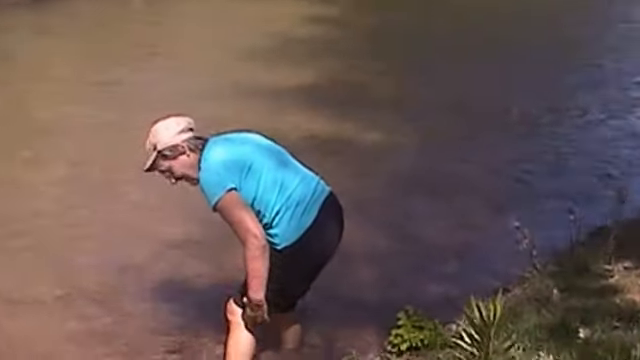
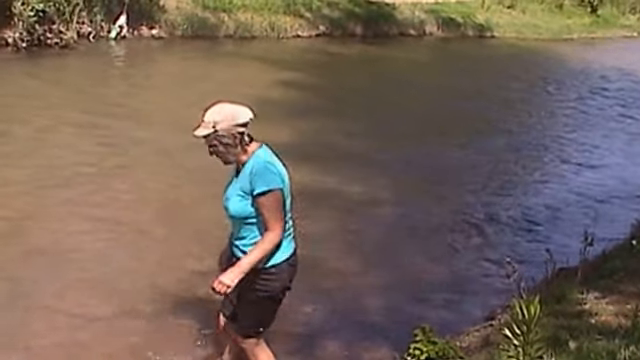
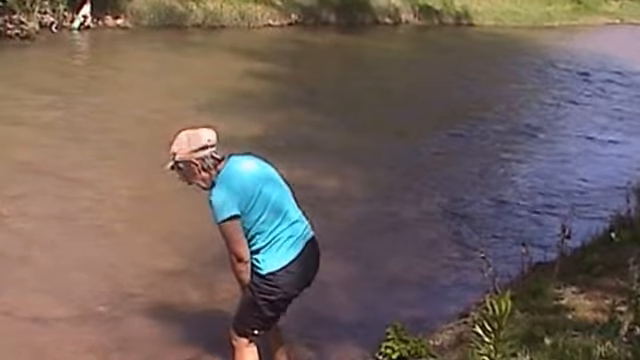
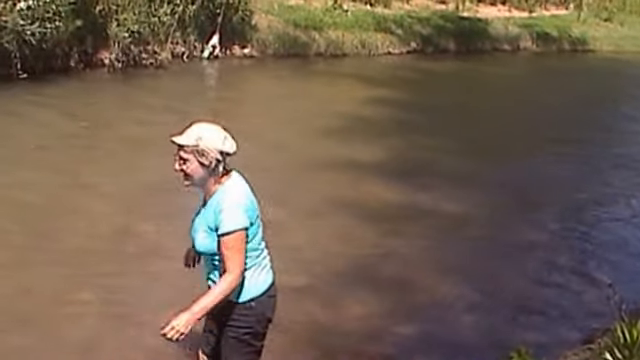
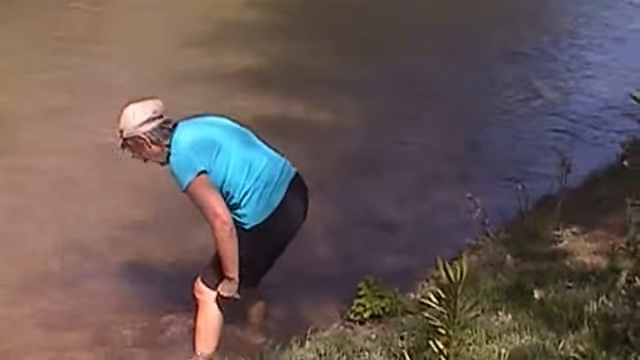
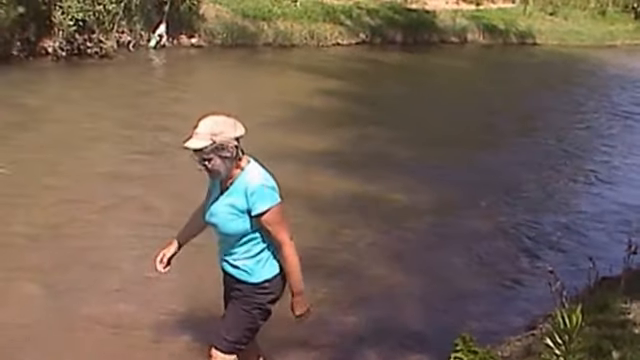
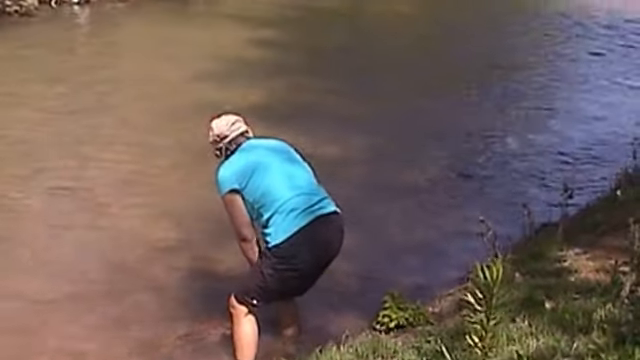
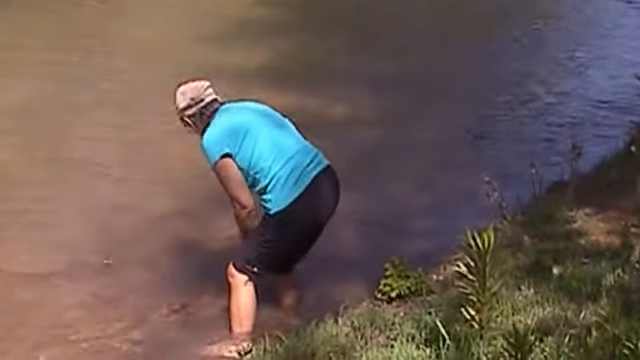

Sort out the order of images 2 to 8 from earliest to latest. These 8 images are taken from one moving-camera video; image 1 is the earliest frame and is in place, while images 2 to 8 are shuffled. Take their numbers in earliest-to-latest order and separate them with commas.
5, 8, 7, 3, 2, 6, 4
